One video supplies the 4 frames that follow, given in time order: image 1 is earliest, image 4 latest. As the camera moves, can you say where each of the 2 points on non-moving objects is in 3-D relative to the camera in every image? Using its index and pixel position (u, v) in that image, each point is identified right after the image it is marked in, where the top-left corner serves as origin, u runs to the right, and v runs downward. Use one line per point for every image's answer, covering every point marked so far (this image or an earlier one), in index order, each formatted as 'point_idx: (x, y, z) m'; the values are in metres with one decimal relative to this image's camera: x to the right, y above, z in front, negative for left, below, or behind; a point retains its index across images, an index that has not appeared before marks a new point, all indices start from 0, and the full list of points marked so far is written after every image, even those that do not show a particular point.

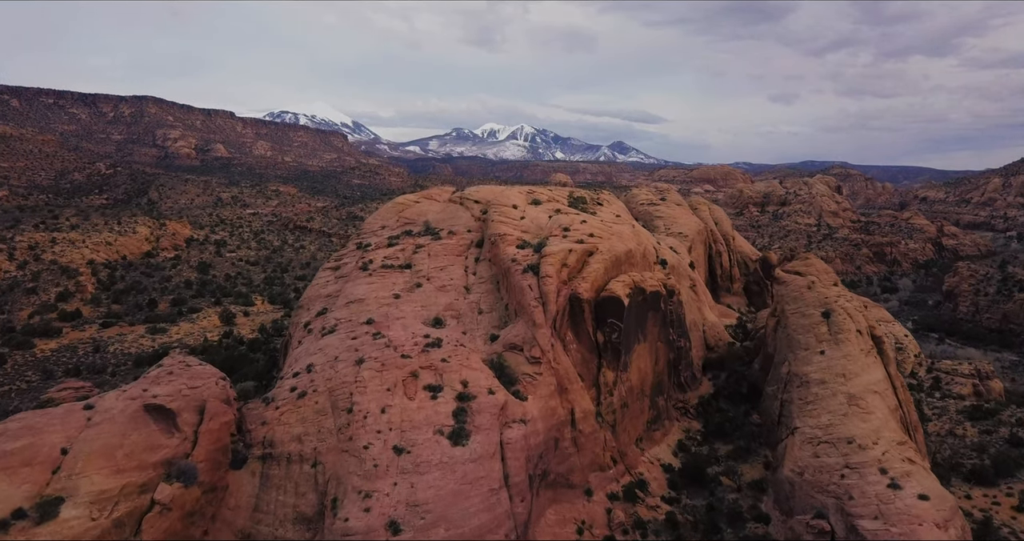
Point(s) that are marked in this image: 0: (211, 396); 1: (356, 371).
0: (-11.1, -4.6, +18.7) m
1: (-5.9, -3.8, +19.3) m
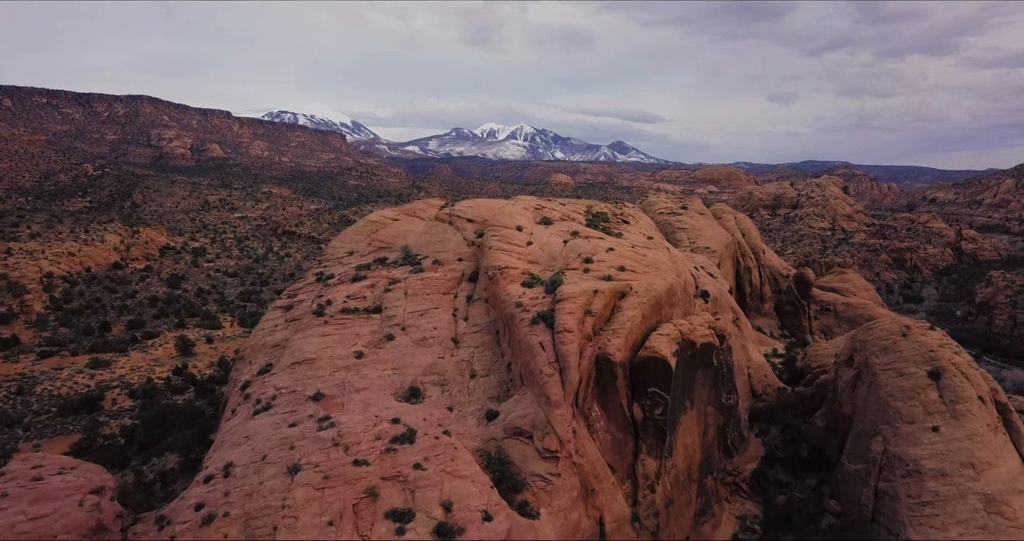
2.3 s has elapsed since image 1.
0: (-10.9, -6.3, +12.4) m
1: (-5.8, -5.5, +13.0) m
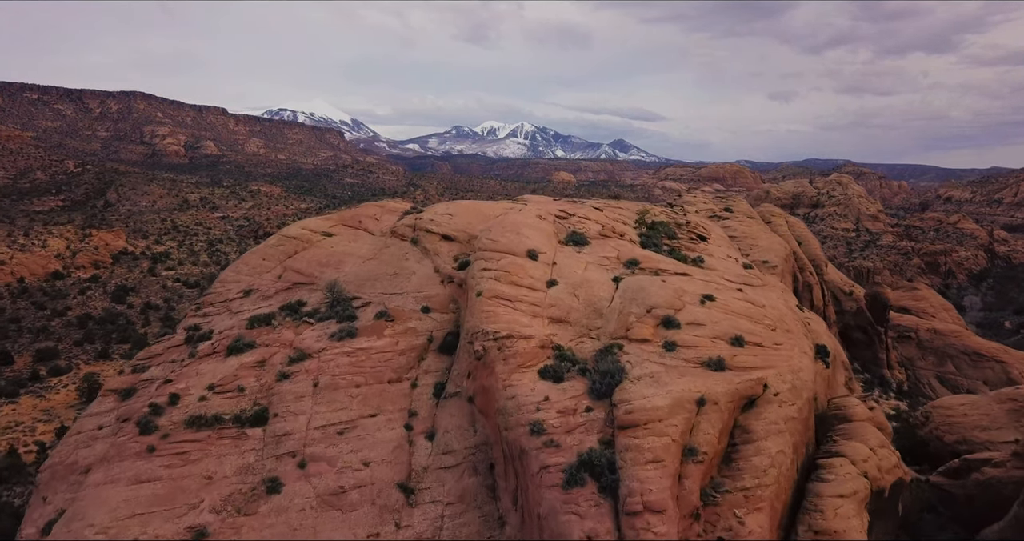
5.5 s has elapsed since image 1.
0: (-10.8, -7.7, +3.2) m
1: (-5.6, -6.9, +3.8) m
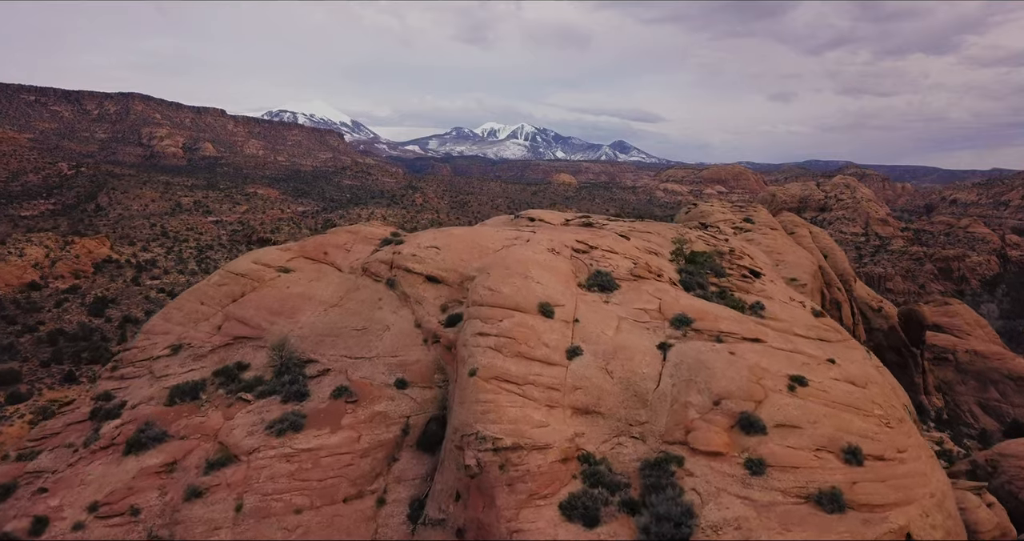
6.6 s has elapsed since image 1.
0: (-10.7, -8.7, +0.2) m
1: (-5.5, -7.9, +0.8) m
